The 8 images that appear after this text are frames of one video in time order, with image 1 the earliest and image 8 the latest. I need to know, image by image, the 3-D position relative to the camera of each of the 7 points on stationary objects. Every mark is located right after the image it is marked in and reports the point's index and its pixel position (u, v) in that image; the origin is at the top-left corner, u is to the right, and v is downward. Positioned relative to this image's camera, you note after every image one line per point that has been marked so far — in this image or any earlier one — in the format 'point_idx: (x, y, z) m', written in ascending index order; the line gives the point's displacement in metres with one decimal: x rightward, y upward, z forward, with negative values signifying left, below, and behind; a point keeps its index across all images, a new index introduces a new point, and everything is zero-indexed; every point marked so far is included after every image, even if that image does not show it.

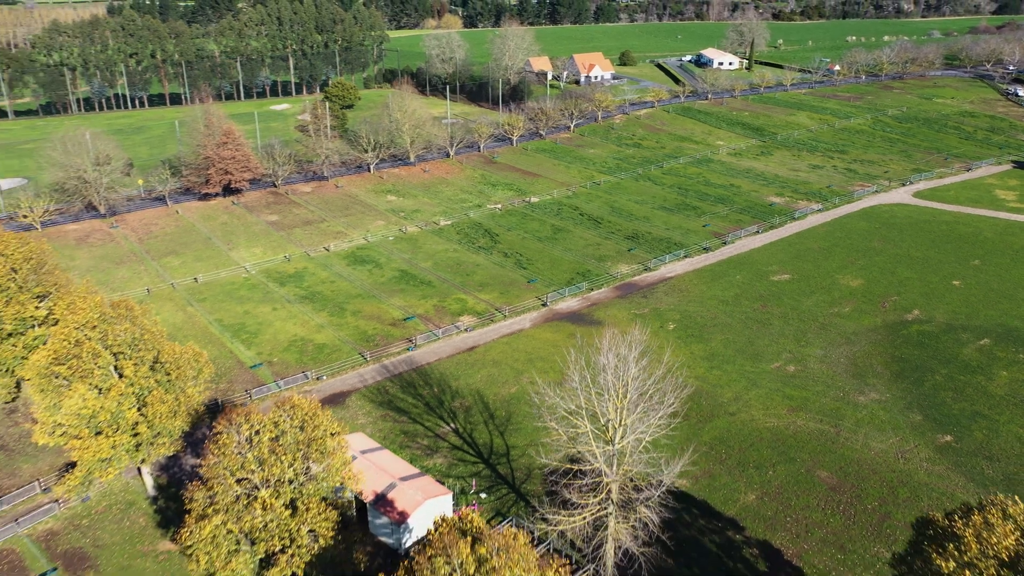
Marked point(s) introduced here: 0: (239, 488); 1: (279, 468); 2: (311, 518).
0: (-5.8, -4.2, +17.5) m
1: (-5.0, -3.7, +17.6) m
2: (-4.3, -4.8, +17.5) m
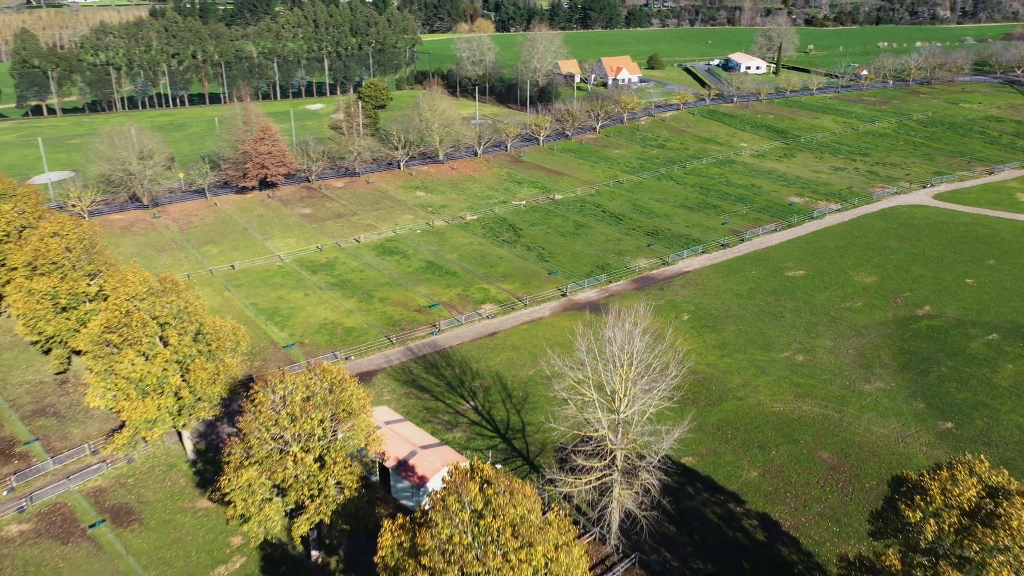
0: (-5.6, -3.5, +19.2) m
1: (-4.7, -3.1, +19.3) m
2: (-4.1, -4.2, +19.1) m
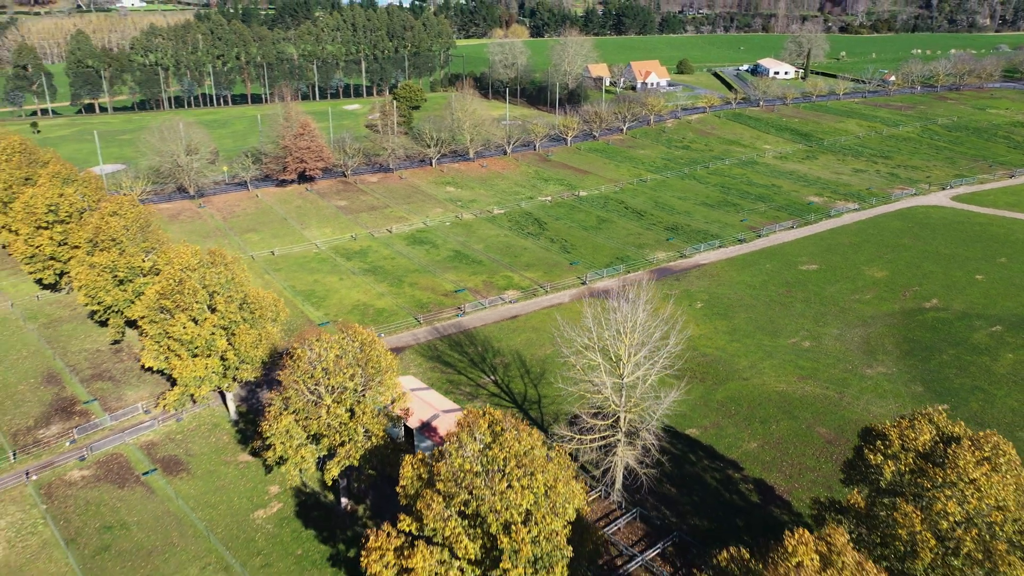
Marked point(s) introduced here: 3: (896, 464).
0: (-5.3, -2.7, +21.4) m
1: (-4.4, -2.3, +21.5) m
2: (-3.8, -3.4, +21.3) m
3: (+7.6, -3.4, +16.5) m
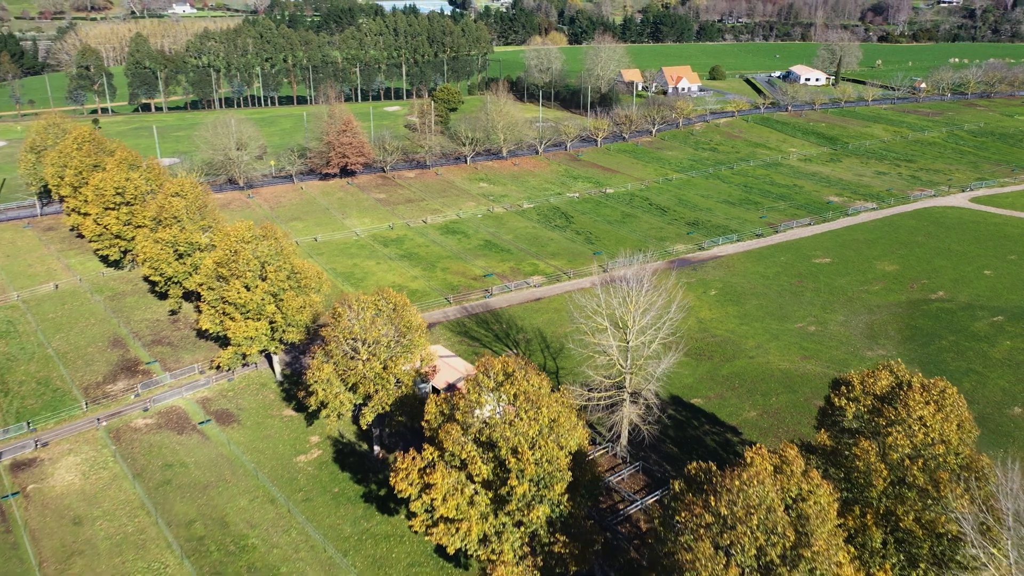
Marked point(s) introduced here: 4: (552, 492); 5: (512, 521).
0: (-4.9, -1.7, +24.2) m
1: (-4.0, -1.3, +24.2) m
2: (-3.3, -2.4, +24.0) m
3: (+7.8, -2.7, +18.8) m
4: (+0.9, -4.5, +18.3) m
5: (0.0, -5.3, +18.6) m
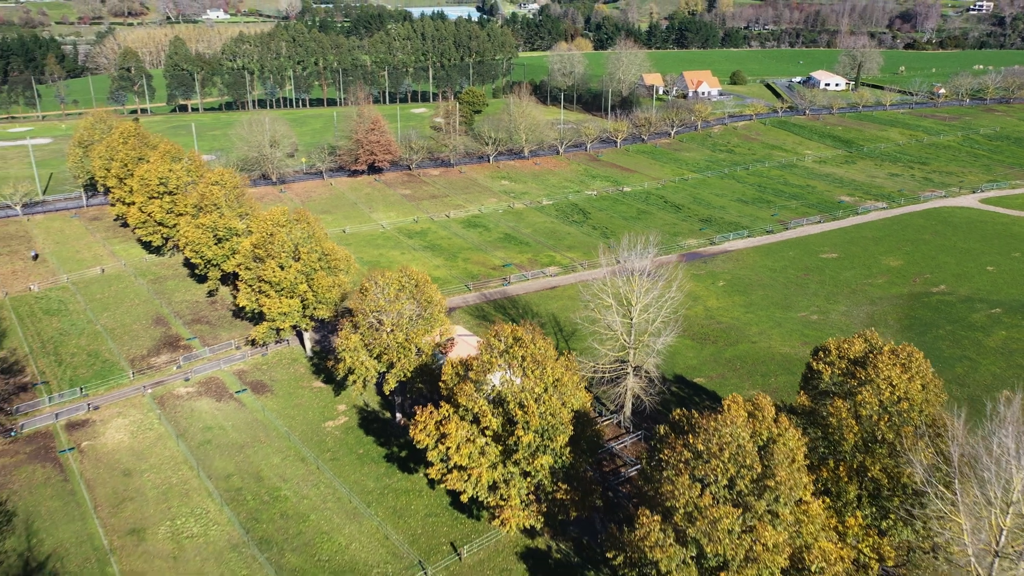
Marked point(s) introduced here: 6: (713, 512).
0: (-4.5, -1.0, +26.4) m
1: (-3.6, -0.6, +26.4) m
2: (-3.0, -1.7, +26.1) m
3: (+8.0, -2.0, +20.6) m
4: (+1.0, -3.8, +20.3) m
5: (+0.2, -4.6, +20.6) m
6: (+3.8, -4.2, +15.5) m
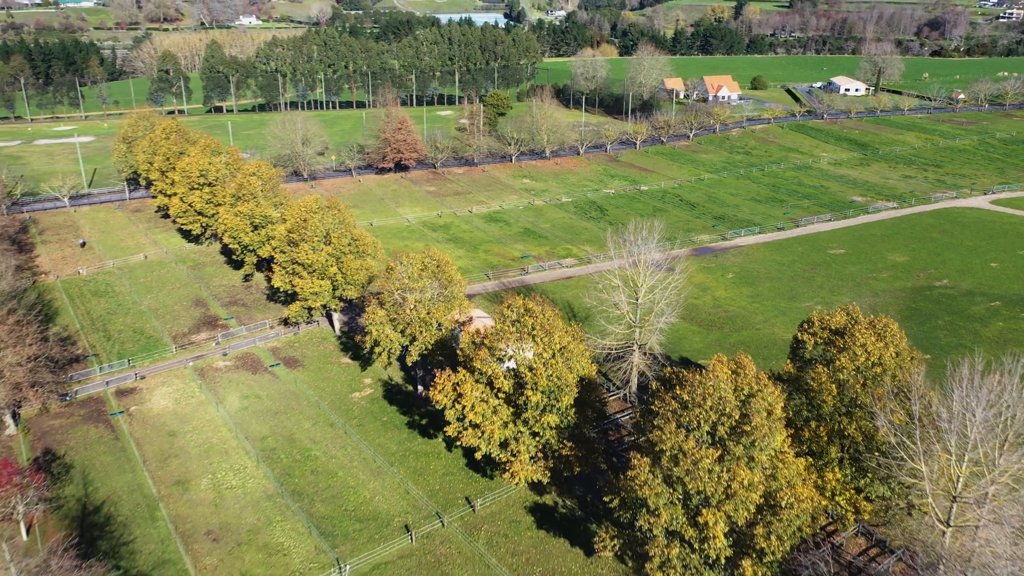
0: (-4.0, -0.3, +28.6) m
1: (-3.1, +0.1, +28.6) m
2: (-2.5, -1.0, +28.3) m
3: (+8.3, -1.4, +22.4) m
4: (+1.3, -3.1, +22.4) m
5: (+0.4, -3.9, +22.7) m
6: (+3.9, -3.5, +17.5) m
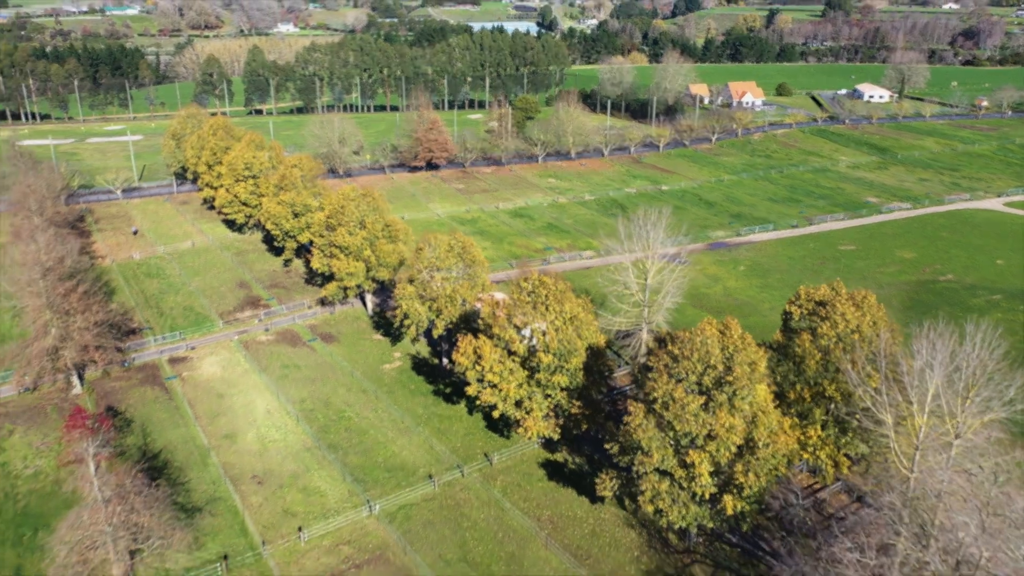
0: (-3.3, +0.5, +31.3) m
1: (-2.4, +0.9, +31.3) m
2: (-1.8, -0.2, +30.9) m
3: (+8.7, -0.7, +24.7) m
4: (+1.7, -2.3, +24.8) m
5: (+0.8, -3.1, +25.2) m
6: (+4.1, -2.7, +19.8) m
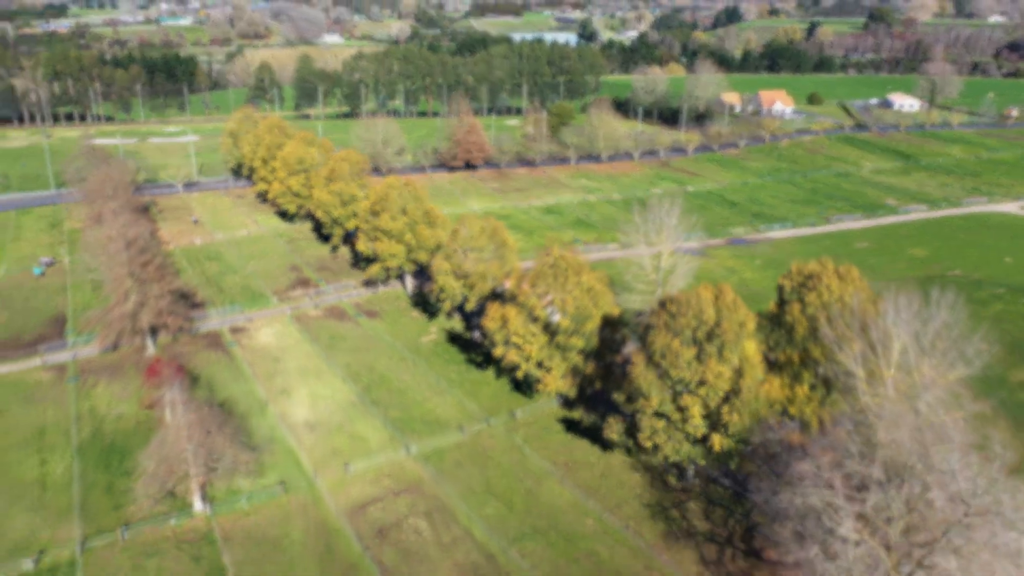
0: (-2.2, +1.4, +34.8) m
1: (-1.3, +1.8, +34.7) m
2: (-0.8, +0.7, +34.3) m
3: (+9.5, +0.1, +27.6) m
4: (+2.5, -1.4, +28.1) m
5: (+1.6, -2.1, +28.5) m
6: (+4.6, -1.8, +23.0) m
